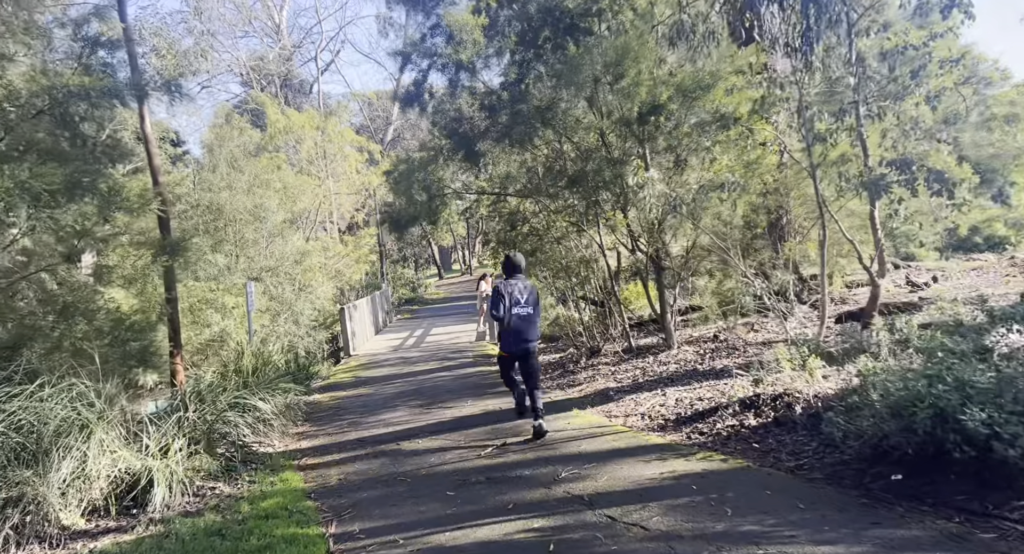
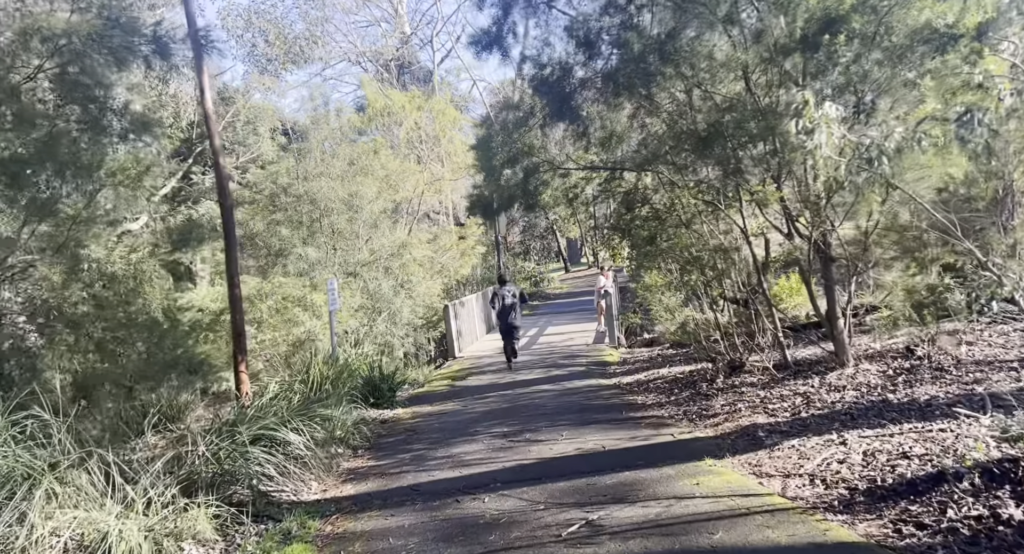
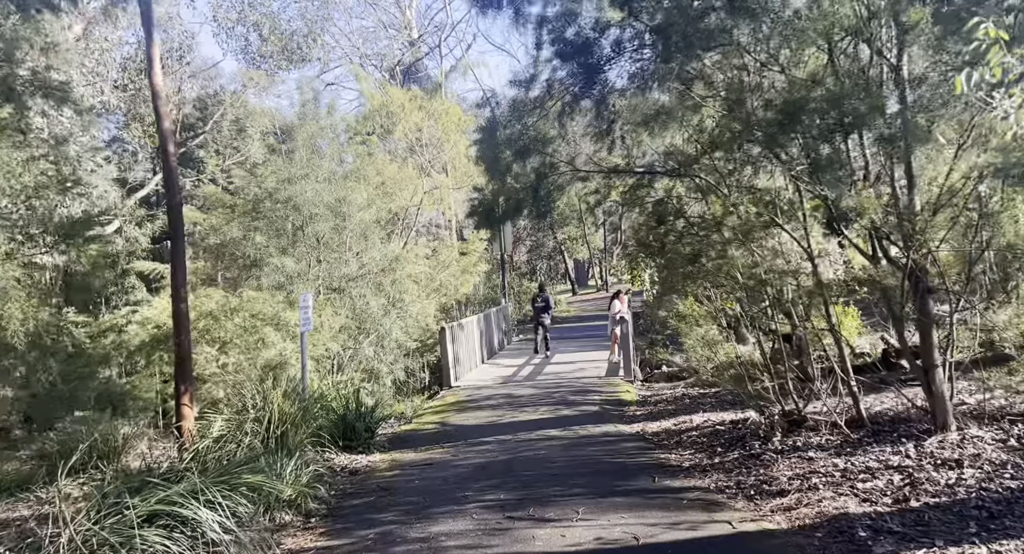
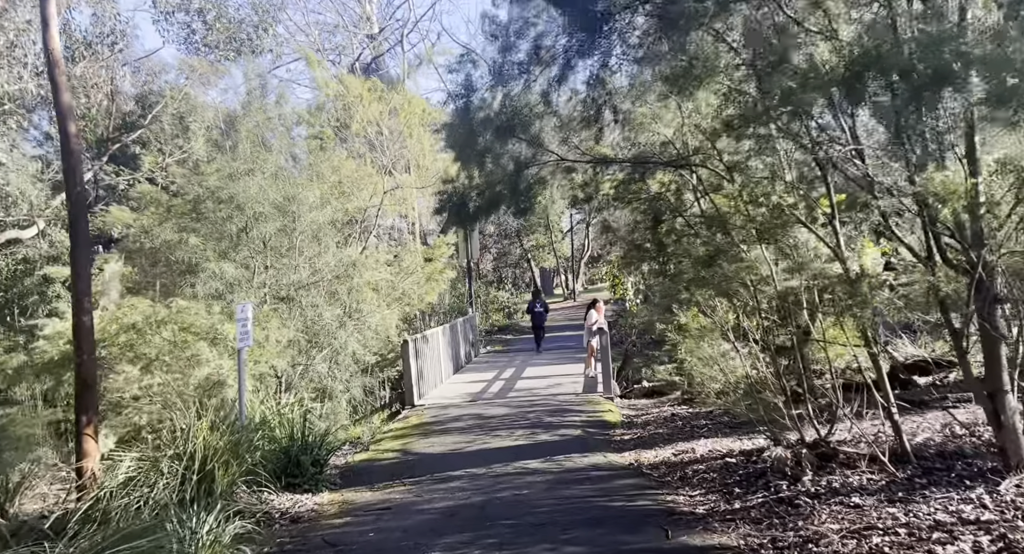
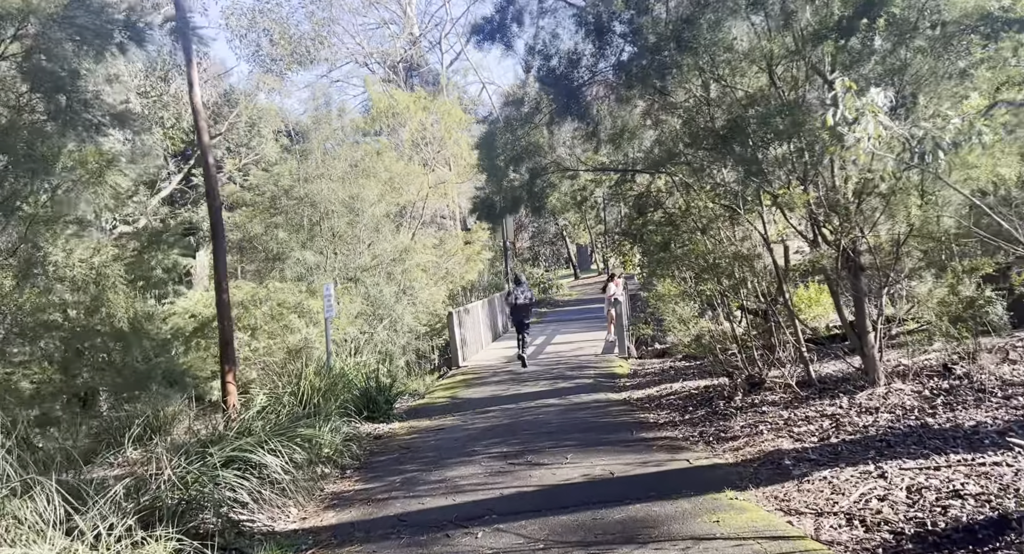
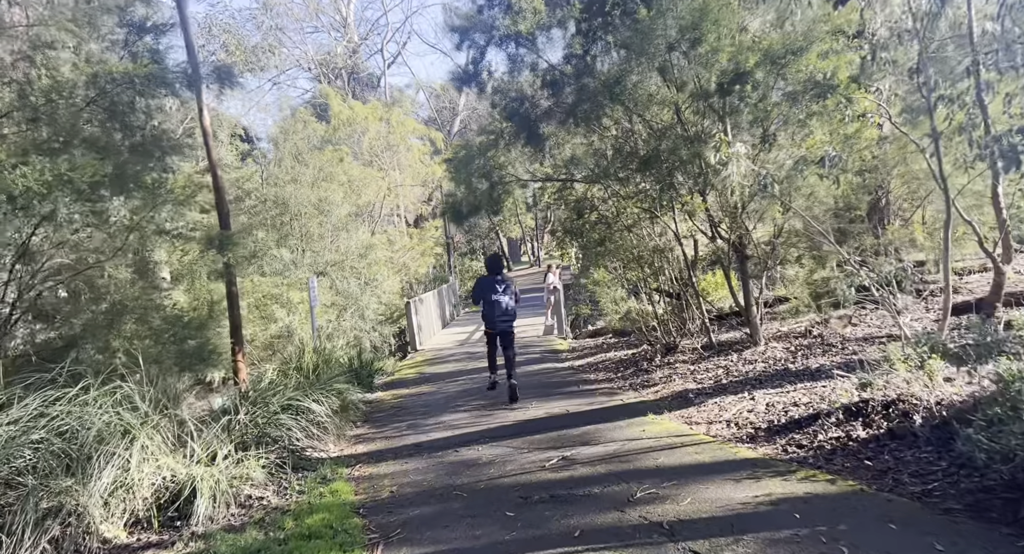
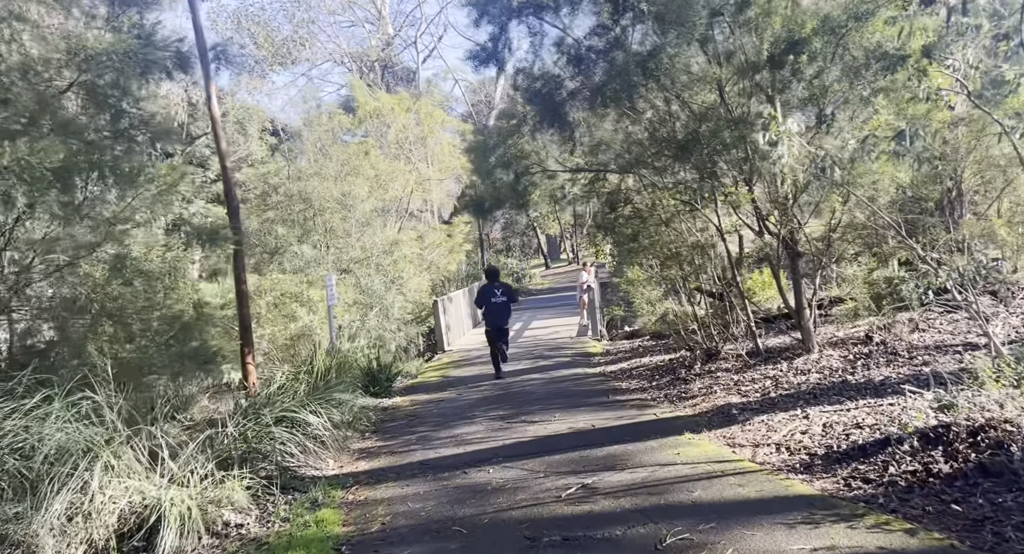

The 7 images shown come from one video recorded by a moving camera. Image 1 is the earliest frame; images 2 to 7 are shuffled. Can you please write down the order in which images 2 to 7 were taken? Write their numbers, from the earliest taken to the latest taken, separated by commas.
6, 7, 2, 5, 3, 4
